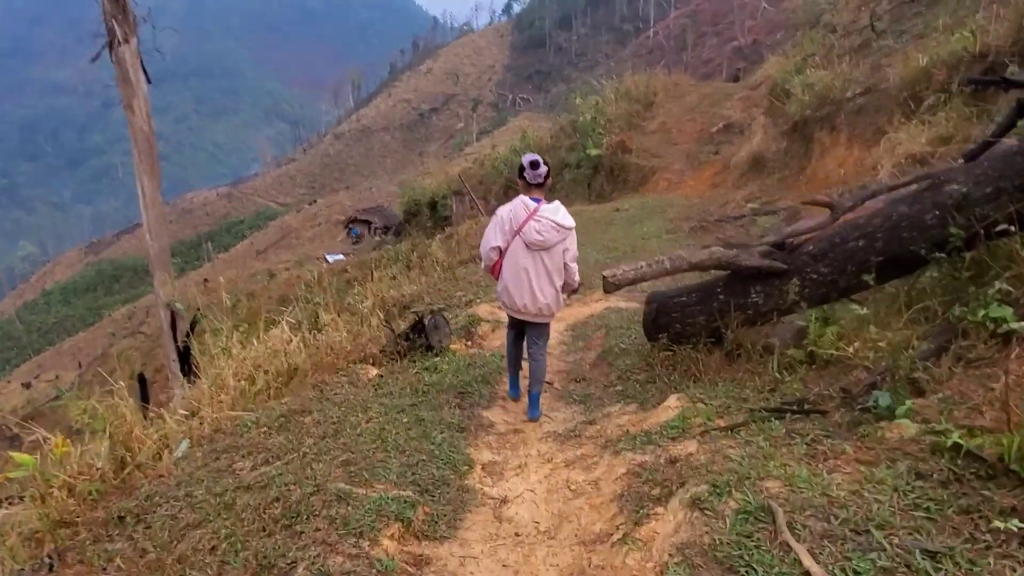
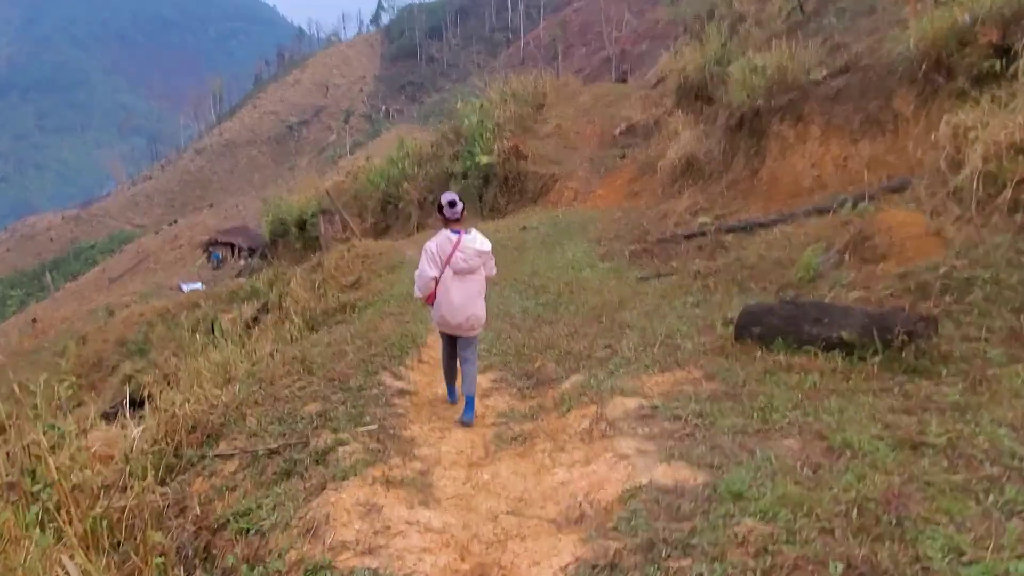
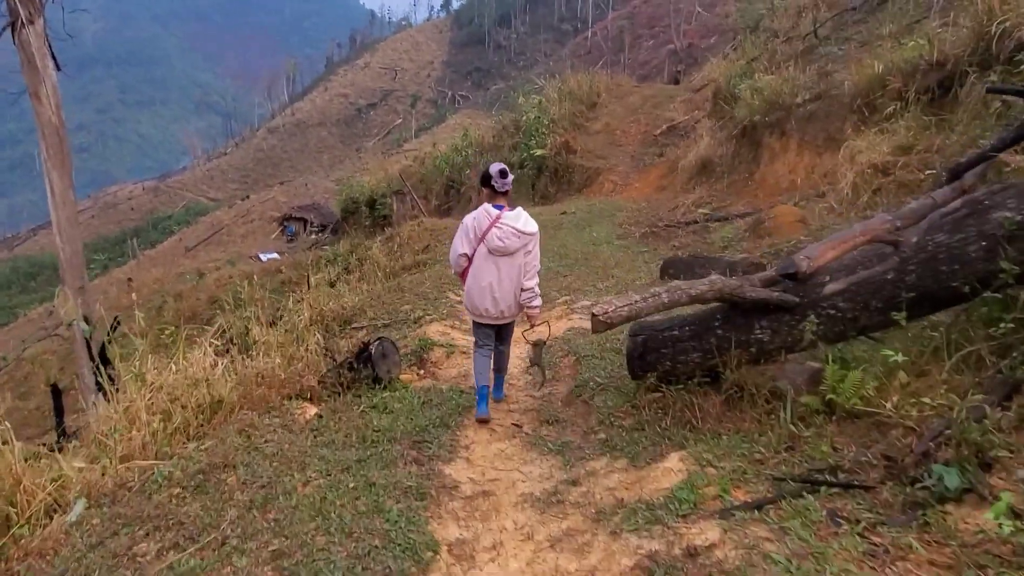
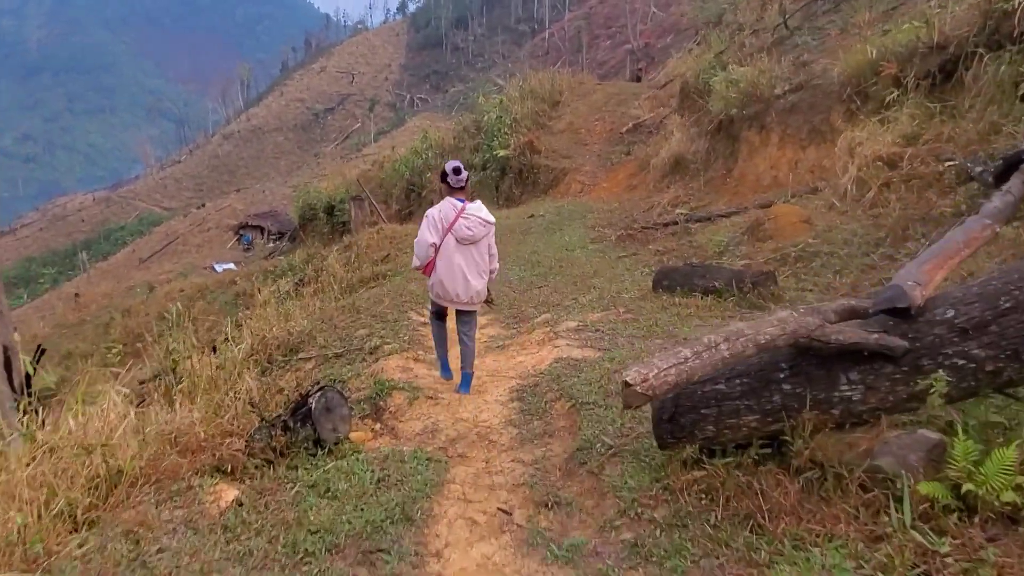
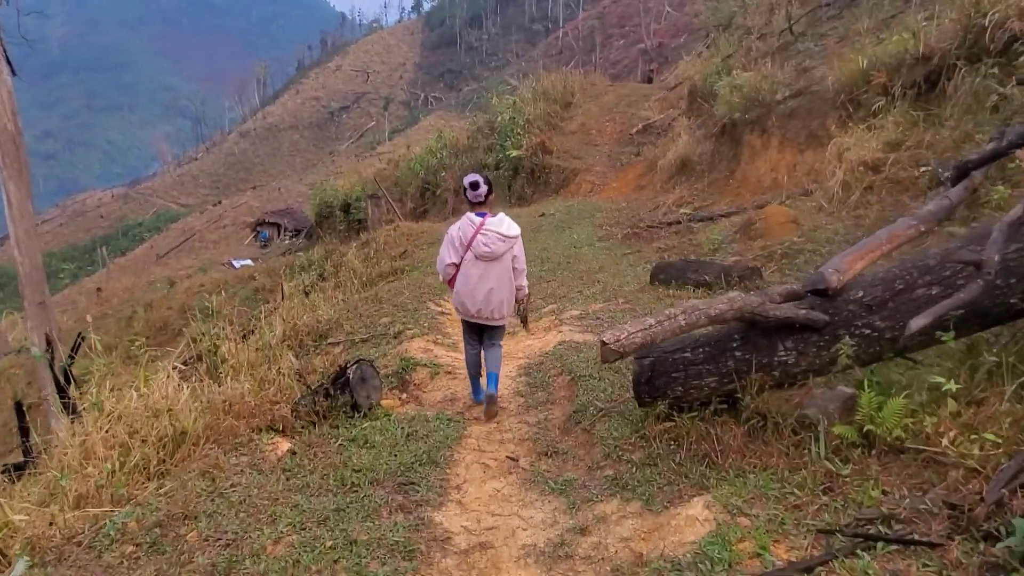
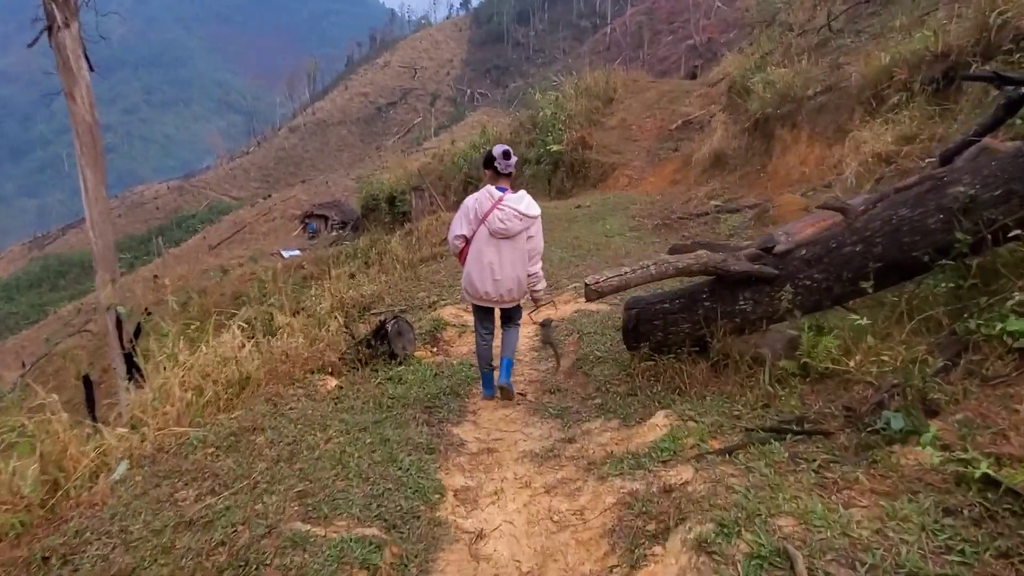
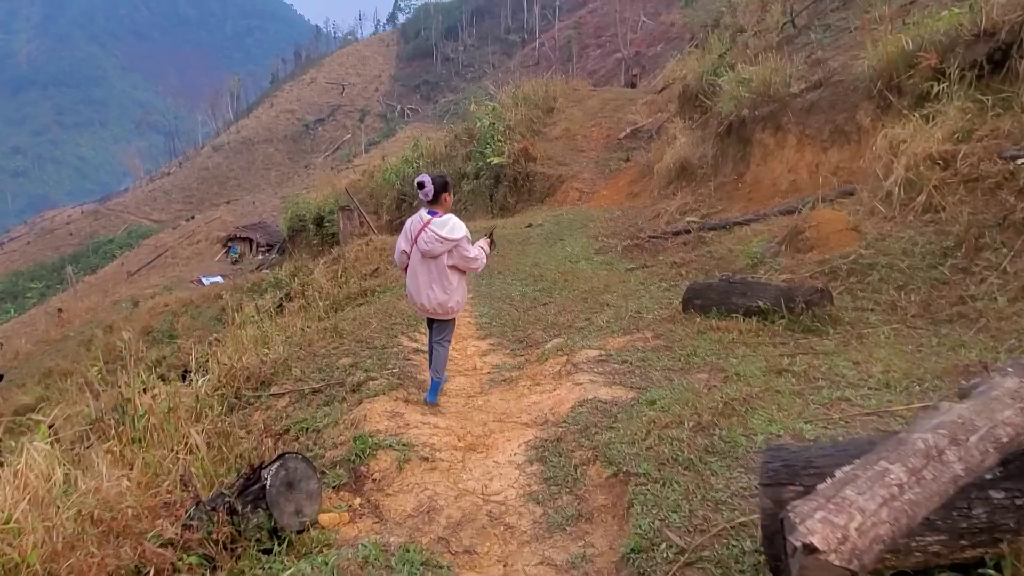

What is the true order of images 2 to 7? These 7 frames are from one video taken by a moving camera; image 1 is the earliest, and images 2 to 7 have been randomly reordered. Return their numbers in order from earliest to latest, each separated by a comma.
6, 3, 5, 4, 7, 2
